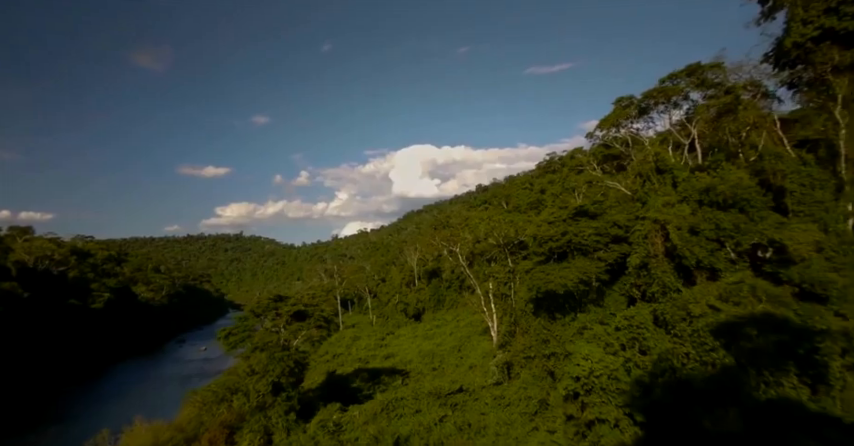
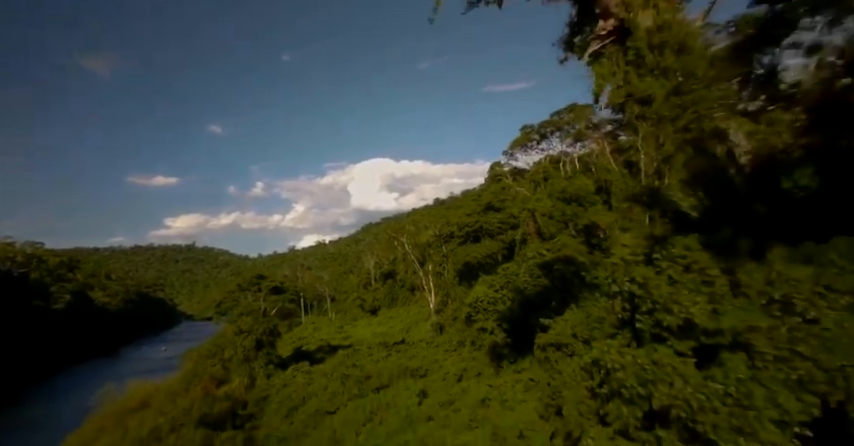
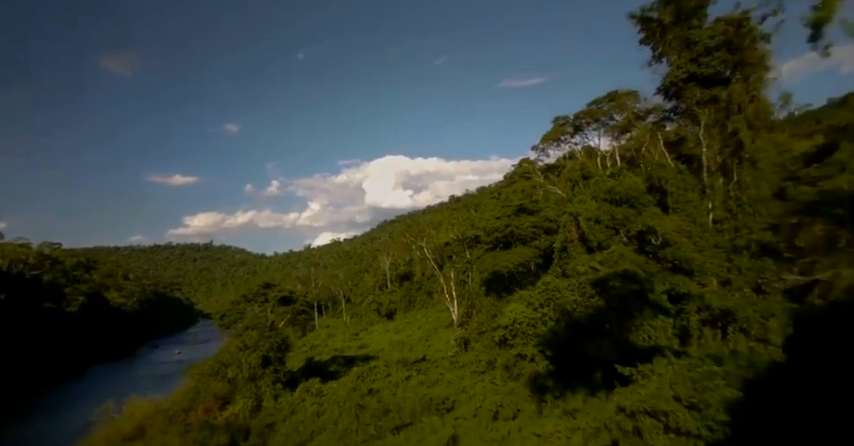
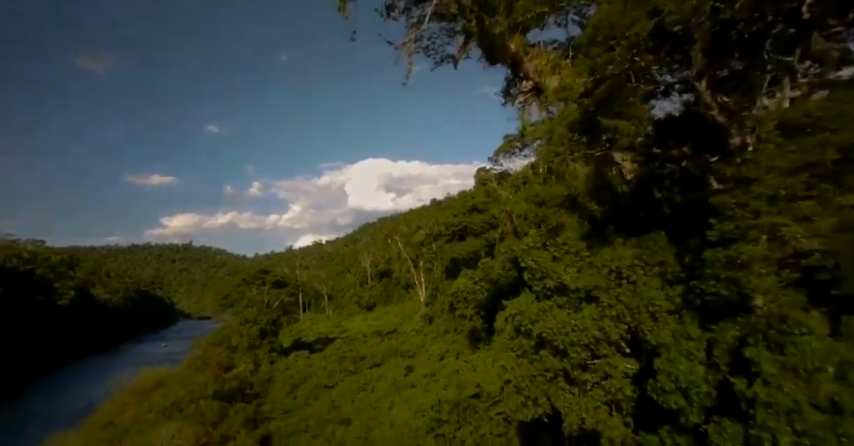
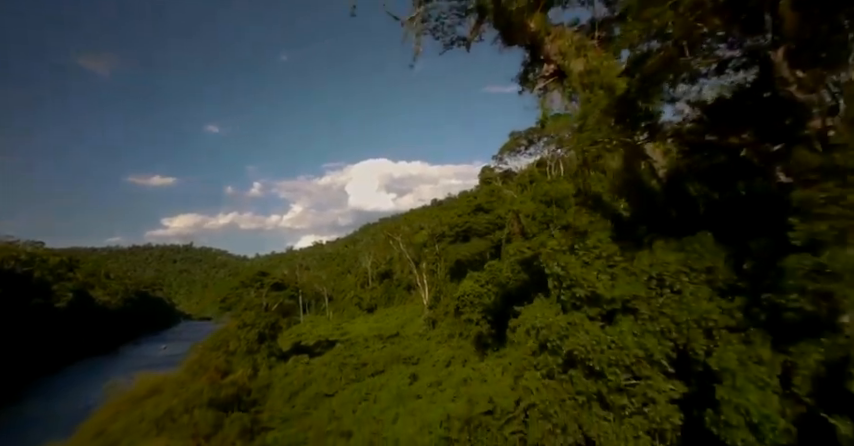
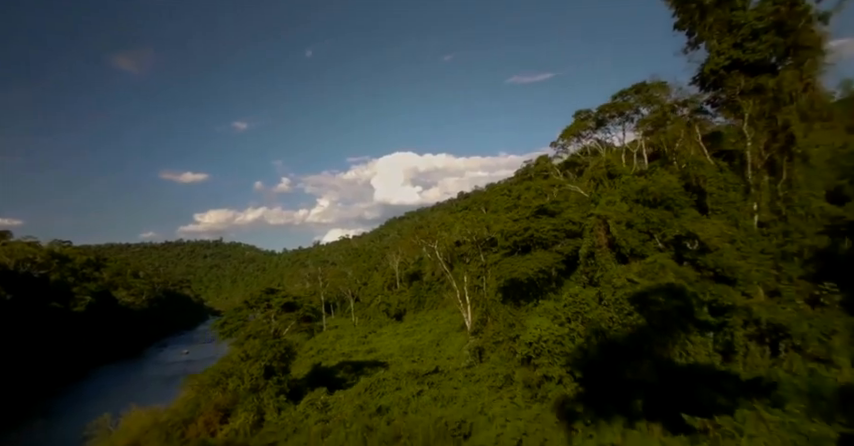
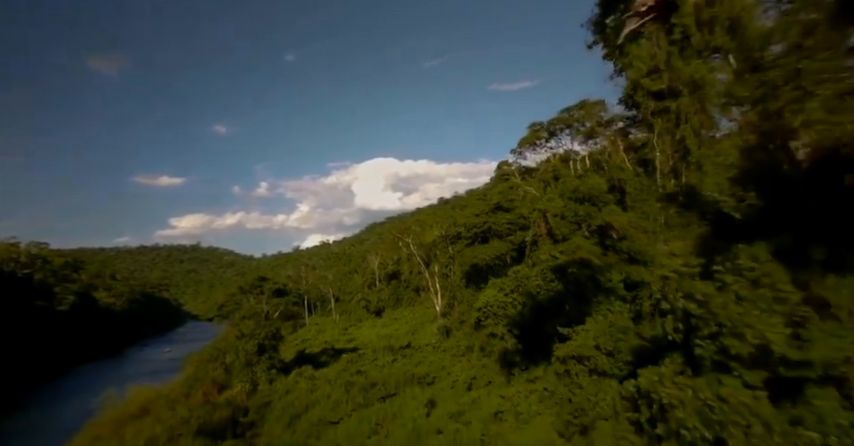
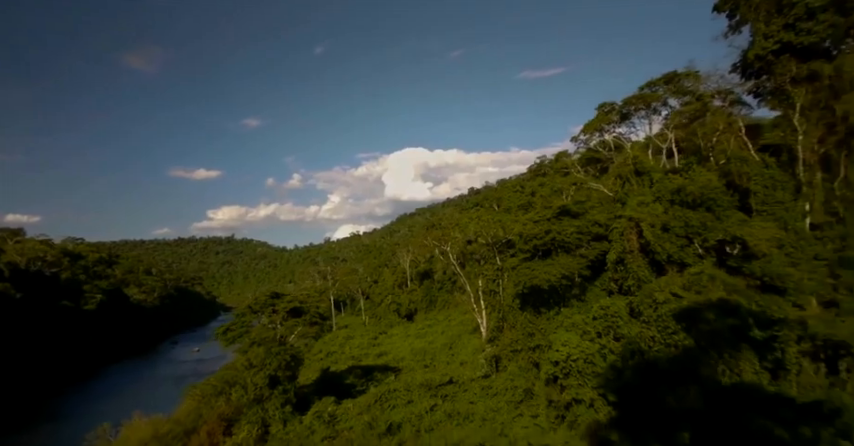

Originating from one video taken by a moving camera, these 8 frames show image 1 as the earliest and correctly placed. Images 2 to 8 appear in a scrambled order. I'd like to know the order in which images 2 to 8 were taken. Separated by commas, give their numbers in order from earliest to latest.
8, 6, 3, 7, 2, 5, 4
